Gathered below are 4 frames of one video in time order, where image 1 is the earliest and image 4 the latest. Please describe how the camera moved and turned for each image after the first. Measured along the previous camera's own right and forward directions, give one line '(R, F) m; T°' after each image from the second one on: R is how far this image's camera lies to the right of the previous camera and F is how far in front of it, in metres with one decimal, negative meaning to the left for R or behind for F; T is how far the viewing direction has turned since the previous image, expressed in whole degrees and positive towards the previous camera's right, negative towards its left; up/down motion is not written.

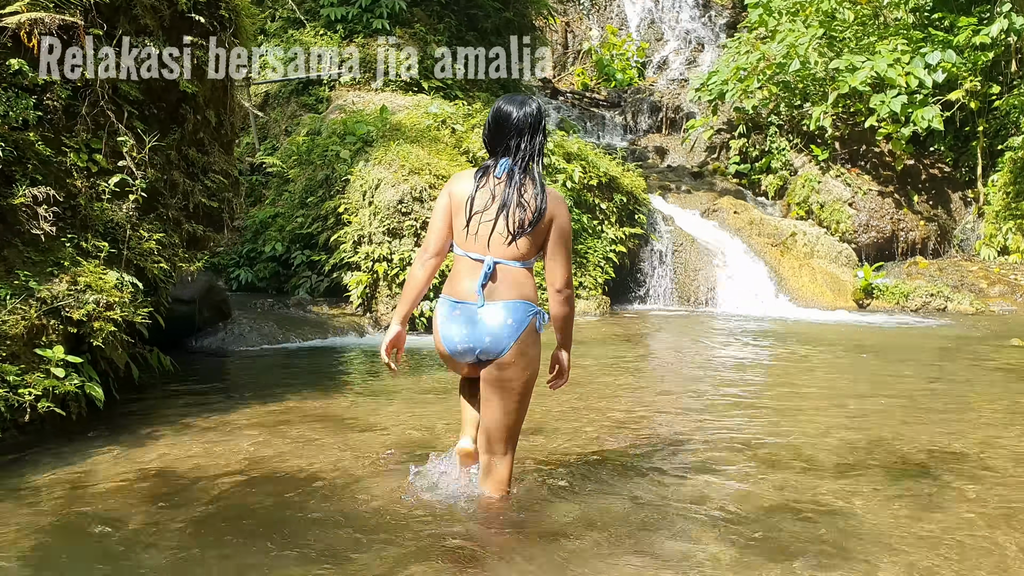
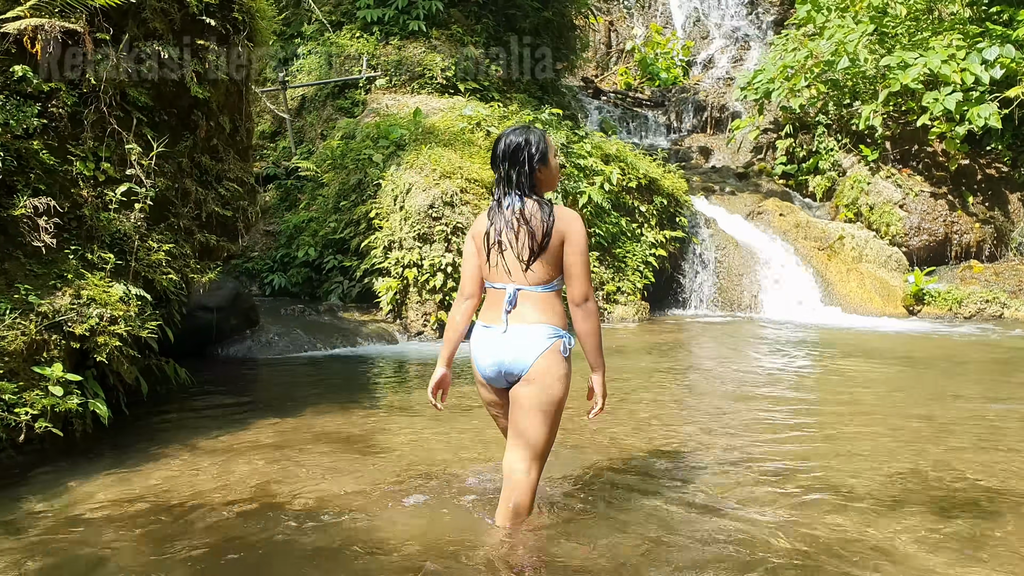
(+0.1, +0.2) m; -3°
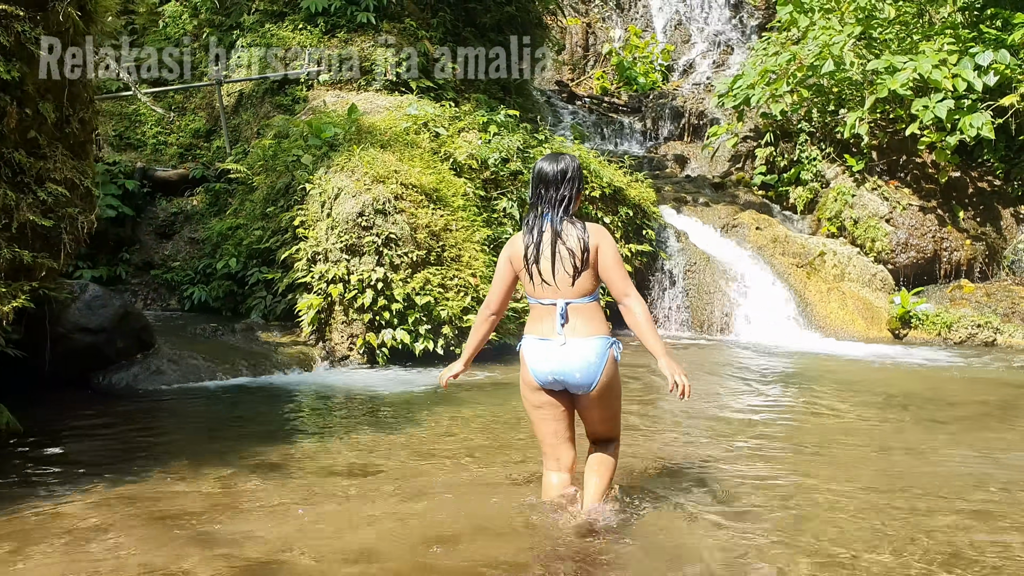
(+0.3, +0.8) m; +1°
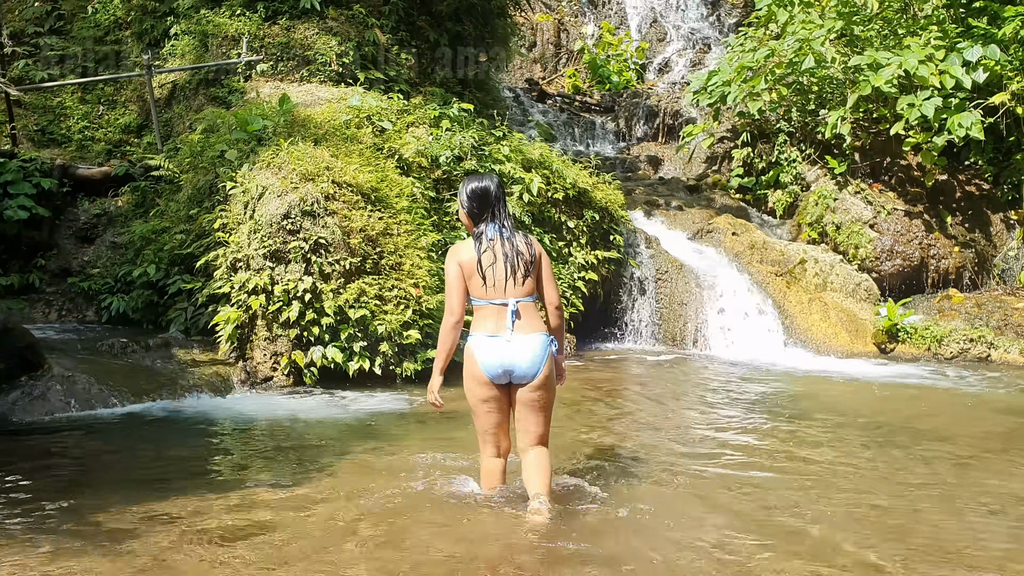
(+0.2, +0.7) m; +1°
